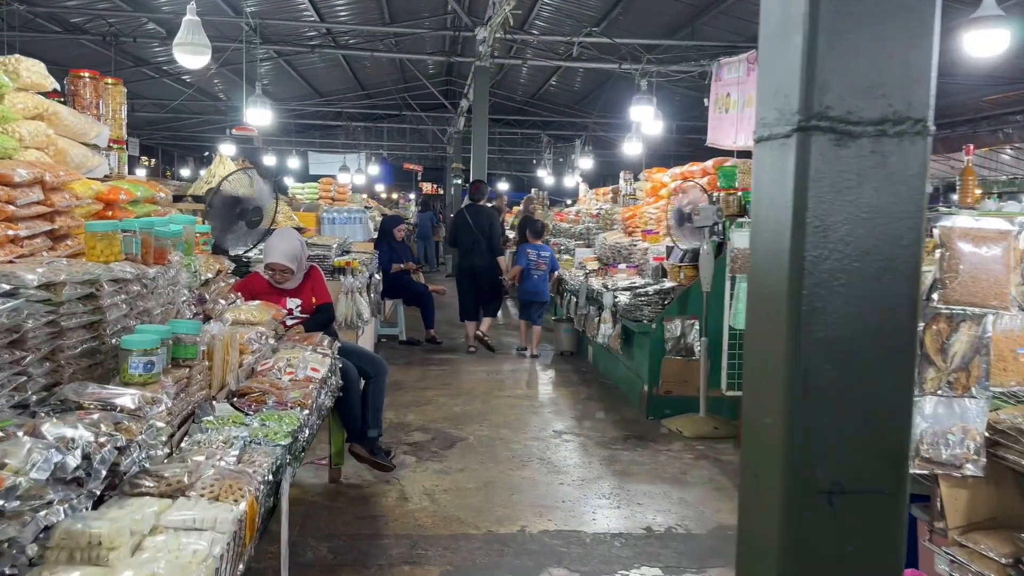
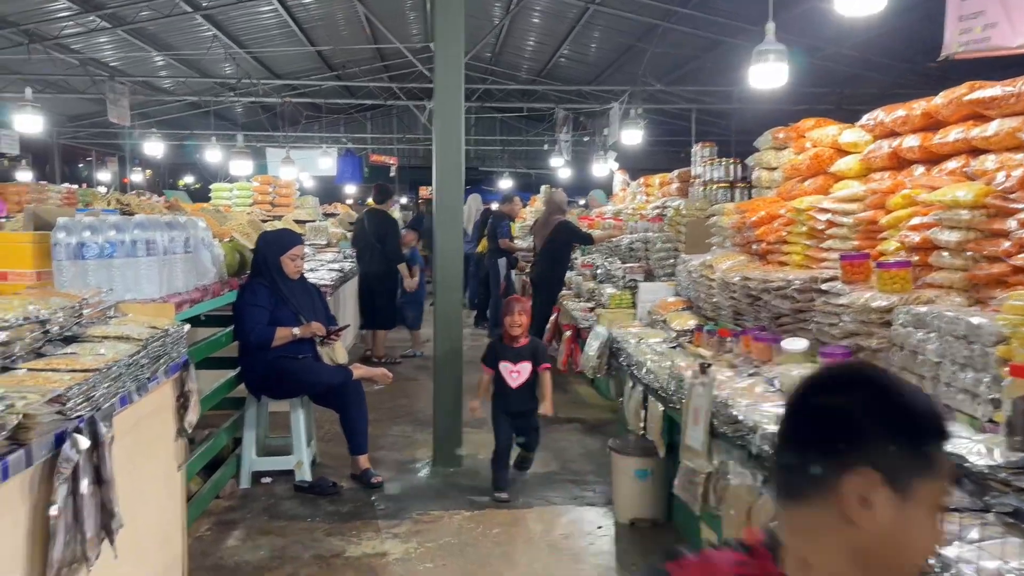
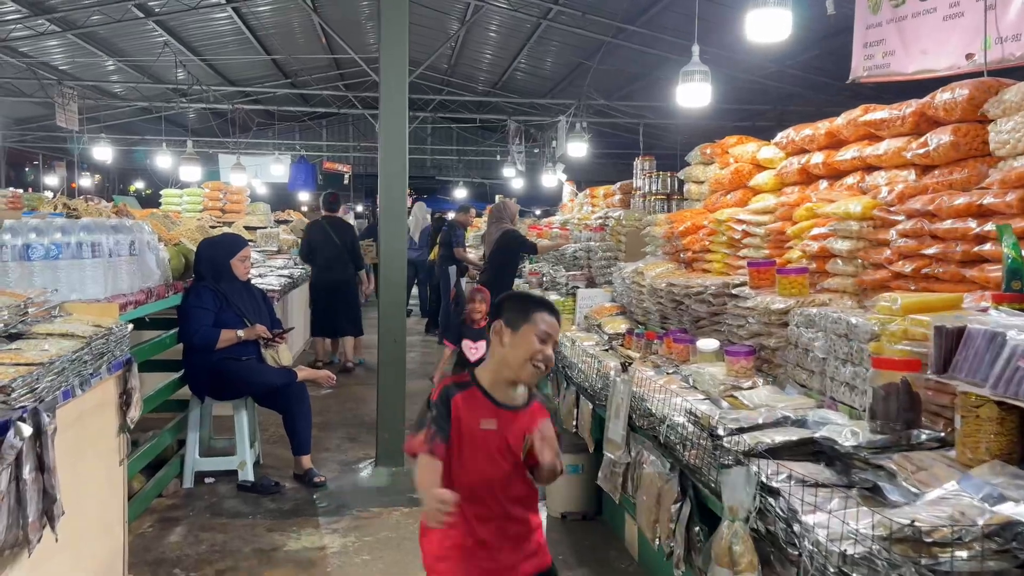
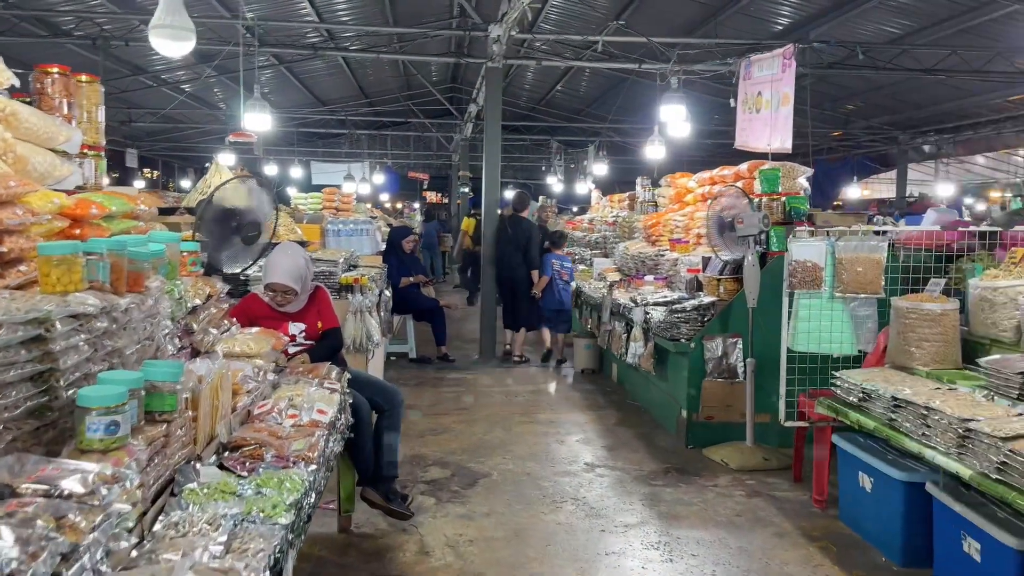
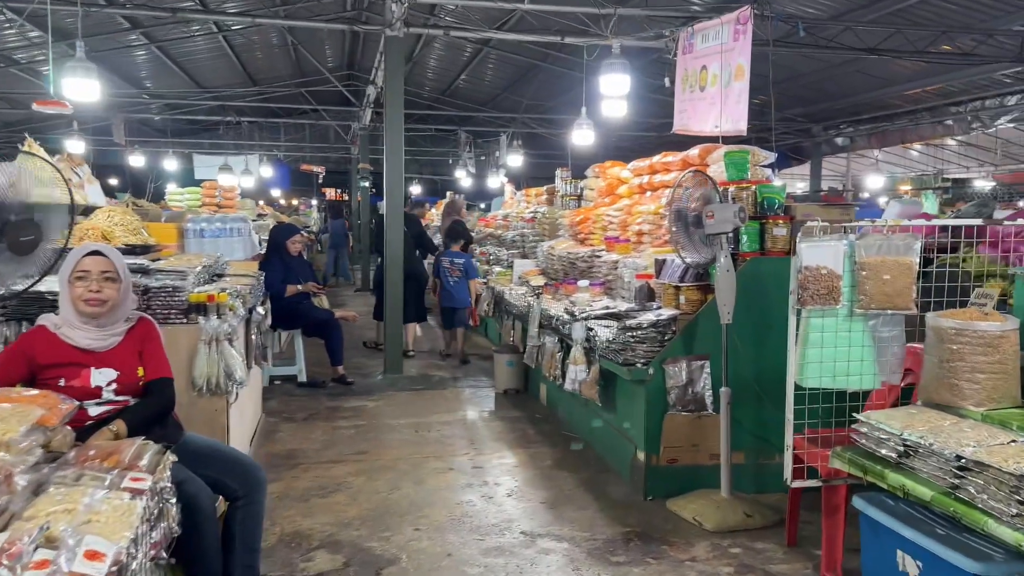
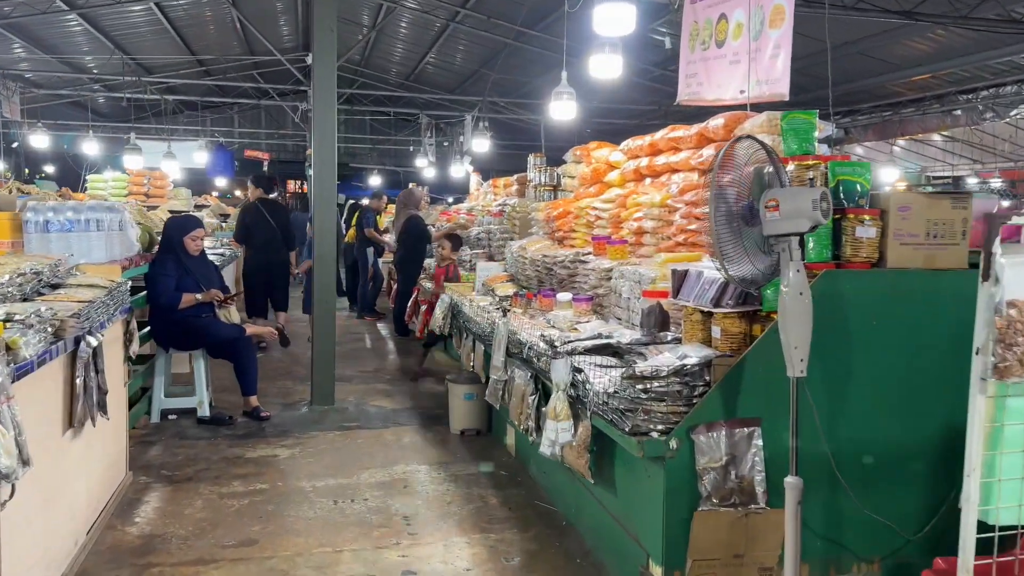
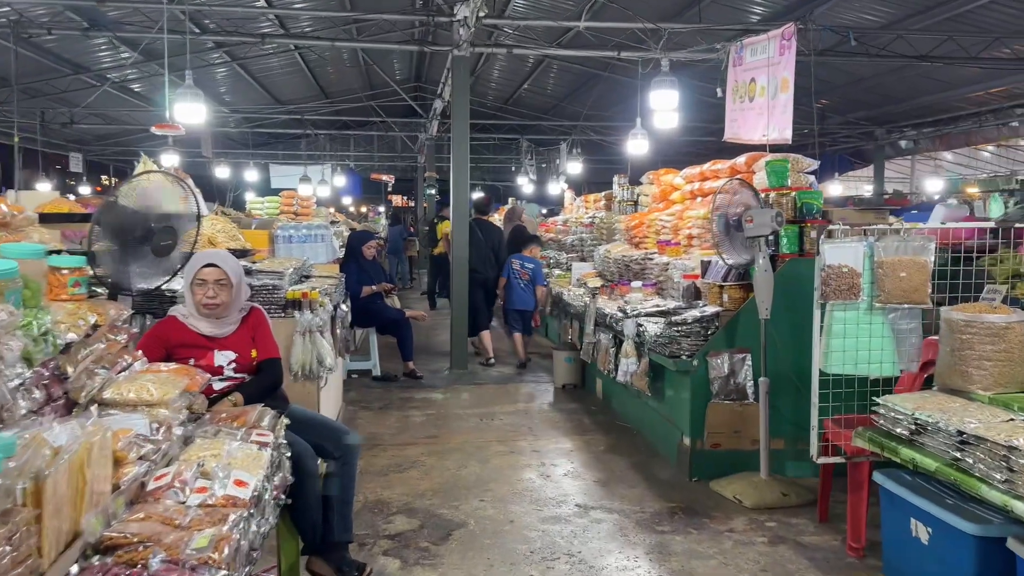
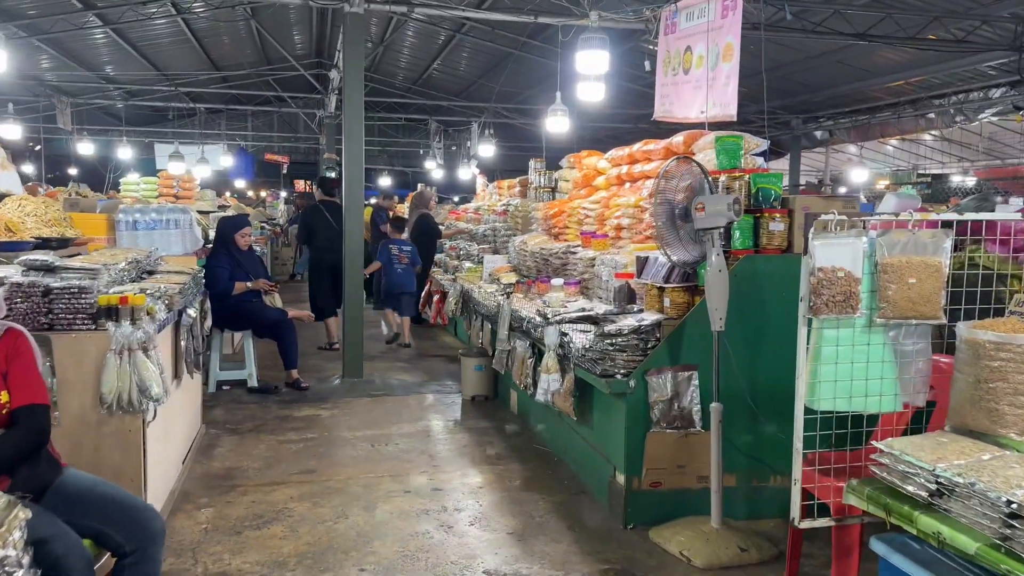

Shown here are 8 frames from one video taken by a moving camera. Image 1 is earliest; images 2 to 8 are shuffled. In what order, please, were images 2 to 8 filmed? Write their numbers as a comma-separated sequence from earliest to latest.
4, 7, 5, 8, 6, 3, 2
